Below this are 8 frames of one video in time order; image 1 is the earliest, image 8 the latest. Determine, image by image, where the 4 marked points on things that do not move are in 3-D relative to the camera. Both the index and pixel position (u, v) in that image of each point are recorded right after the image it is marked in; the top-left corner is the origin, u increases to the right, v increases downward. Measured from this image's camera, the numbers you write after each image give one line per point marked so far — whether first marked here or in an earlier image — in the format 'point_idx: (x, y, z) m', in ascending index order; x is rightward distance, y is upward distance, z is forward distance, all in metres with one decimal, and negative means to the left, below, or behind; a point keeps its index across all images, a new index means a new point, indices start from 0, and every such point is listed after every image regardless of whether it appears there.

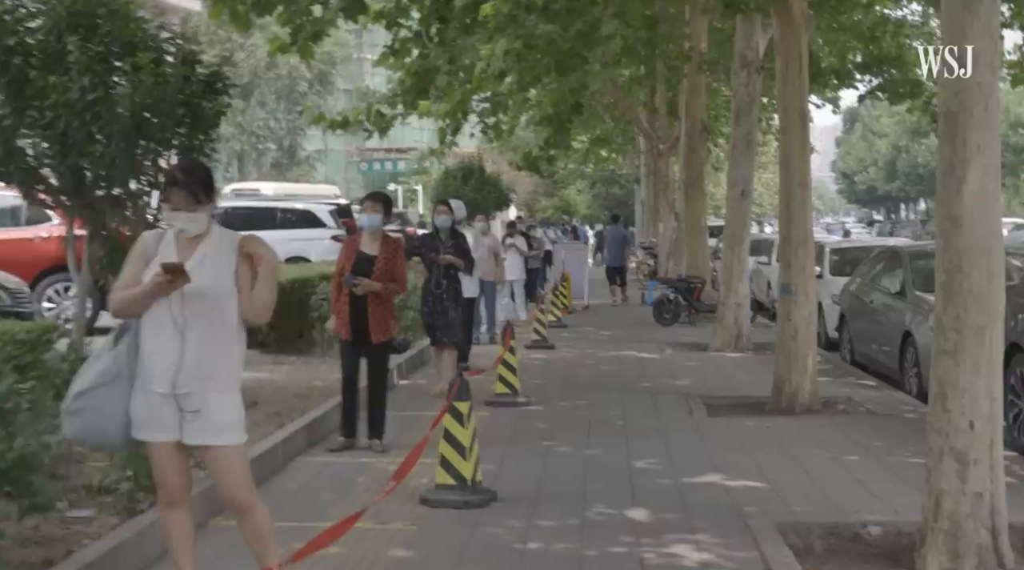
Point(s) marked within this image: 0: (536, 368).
0: (+0.3, -1.0, +16.0) m
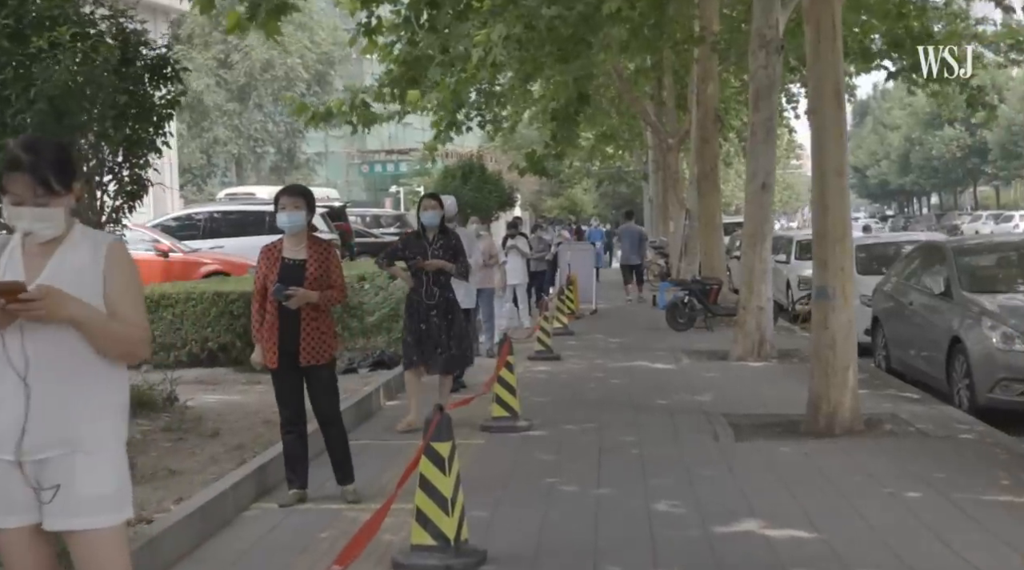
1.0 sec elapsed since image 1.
0: (+0.3, -1.1, +14.4) m
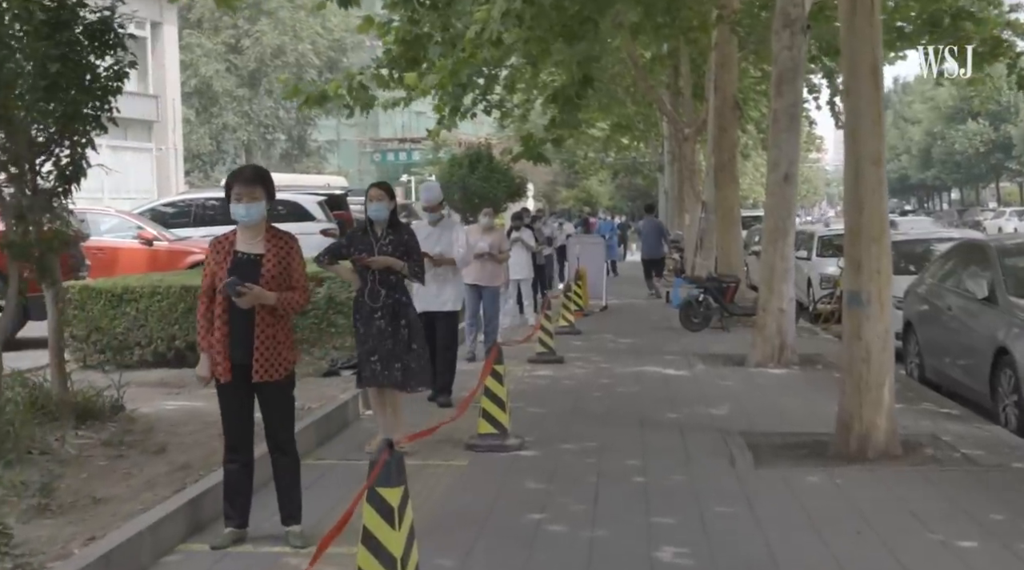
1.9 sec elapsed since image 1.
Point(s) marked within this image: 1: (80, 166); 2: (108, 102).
0: (+0.3, -1.1, +13.2) m
1: (-3.0, +0.8, +9.4) m
2: (-2.9, +1.3, +9.5) m
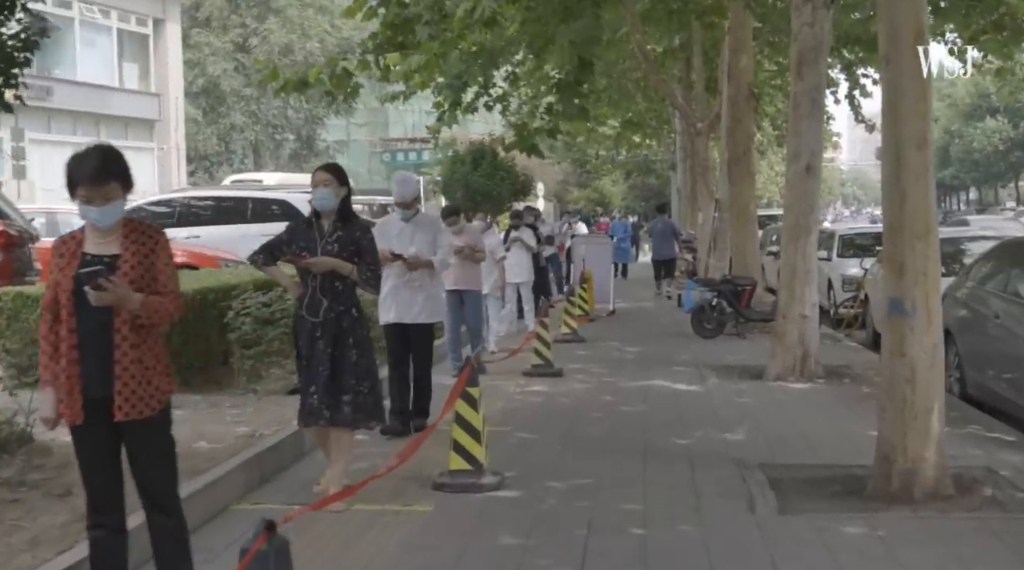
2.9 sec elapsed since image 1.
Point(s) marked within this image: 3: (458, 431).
0: (+0.2, -1.1, +11.6) m
1: (-3.2, +0.8, +7.9) m
2: (-3.0, +1.2, +8.0) m
3: (-0.3, -0.9, +8.0) m
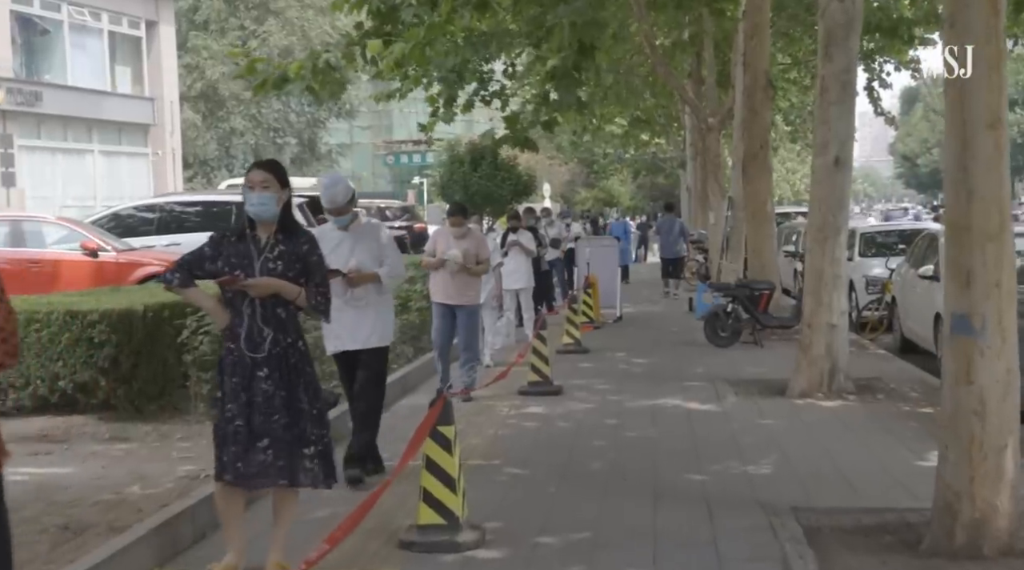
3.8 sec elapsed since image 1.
0: (+0.1, -1.2, +10.2) m
1: (-3.3, +0.7, +6.5) m
2: (-3.1, +1.1, +6.7) m
3: (-0.4, -1.0, +6.6) m
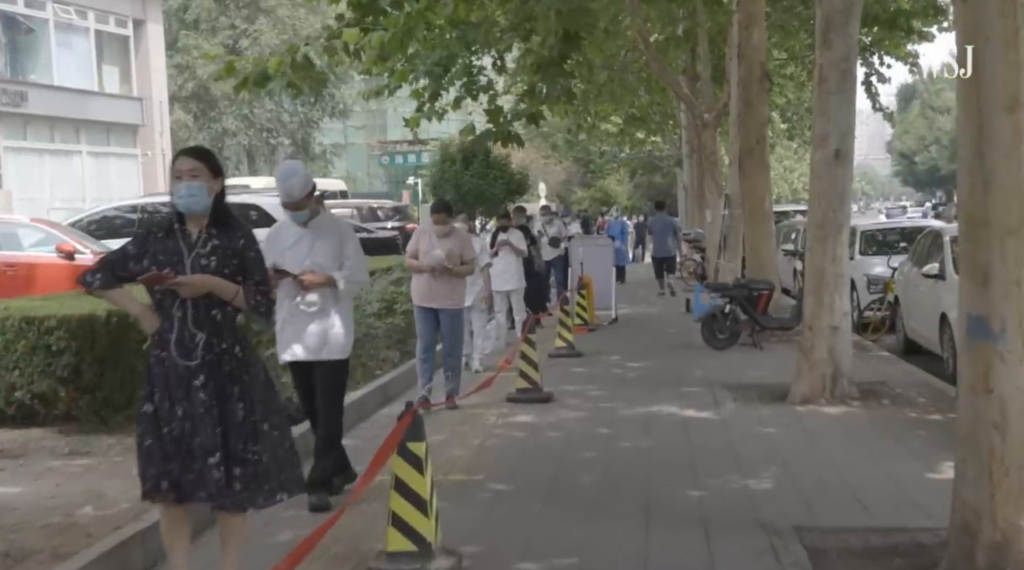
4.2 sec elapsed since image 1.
0: (0.0, -1.2, +9.6) m
1: (-3.4, +0.6, +5.9) m
2: (-3.2, +1.1, +6.1) m
3: (-0.5, -1.0, +6.0) m
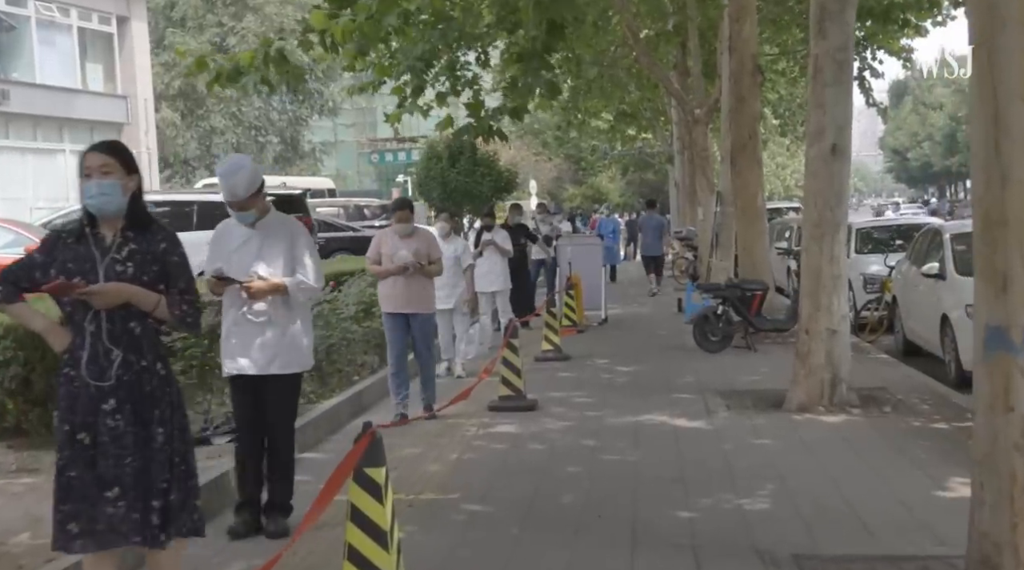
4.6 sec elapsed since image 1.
0: (-0.1, -1.2, +9.0) m
1: (-3.5, +0.6, +5.3) m
2: (-3.4, +1.0, +5.5) m
3: (-0.6, -1.0, +5.4) m
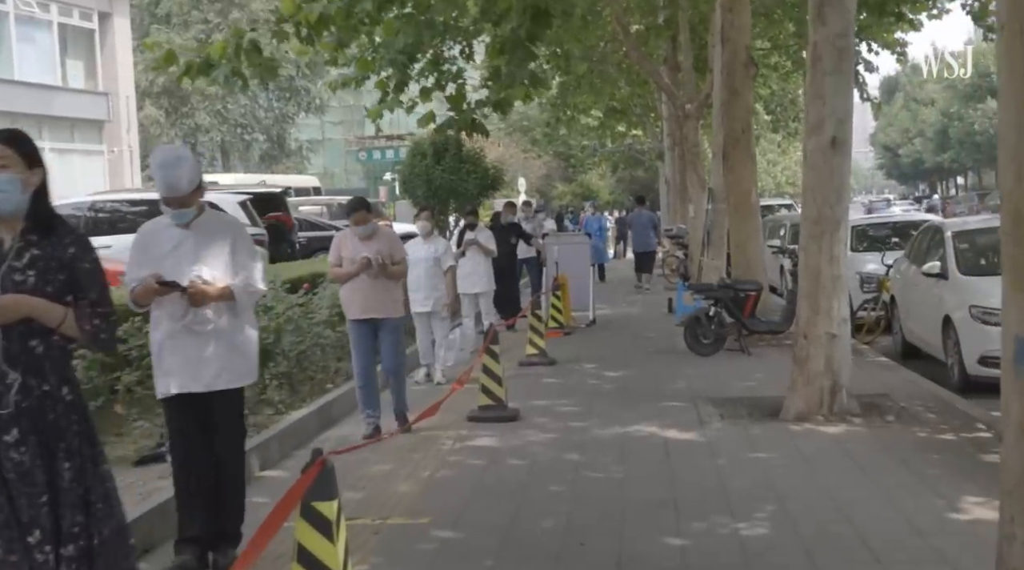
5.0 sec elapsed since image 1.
0: (-0.3, -1.3, +8.4) m
1: (-3.6, +0.5, +4.6) m
2: (-3.5, +1.0, +4.8) m
3: (-0.8, -1.0, +4.8) m
